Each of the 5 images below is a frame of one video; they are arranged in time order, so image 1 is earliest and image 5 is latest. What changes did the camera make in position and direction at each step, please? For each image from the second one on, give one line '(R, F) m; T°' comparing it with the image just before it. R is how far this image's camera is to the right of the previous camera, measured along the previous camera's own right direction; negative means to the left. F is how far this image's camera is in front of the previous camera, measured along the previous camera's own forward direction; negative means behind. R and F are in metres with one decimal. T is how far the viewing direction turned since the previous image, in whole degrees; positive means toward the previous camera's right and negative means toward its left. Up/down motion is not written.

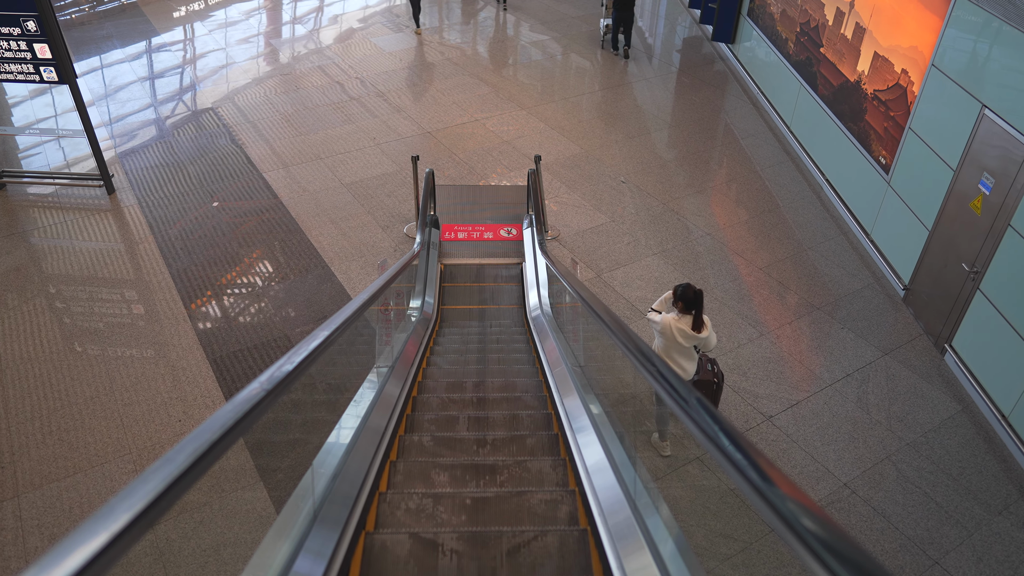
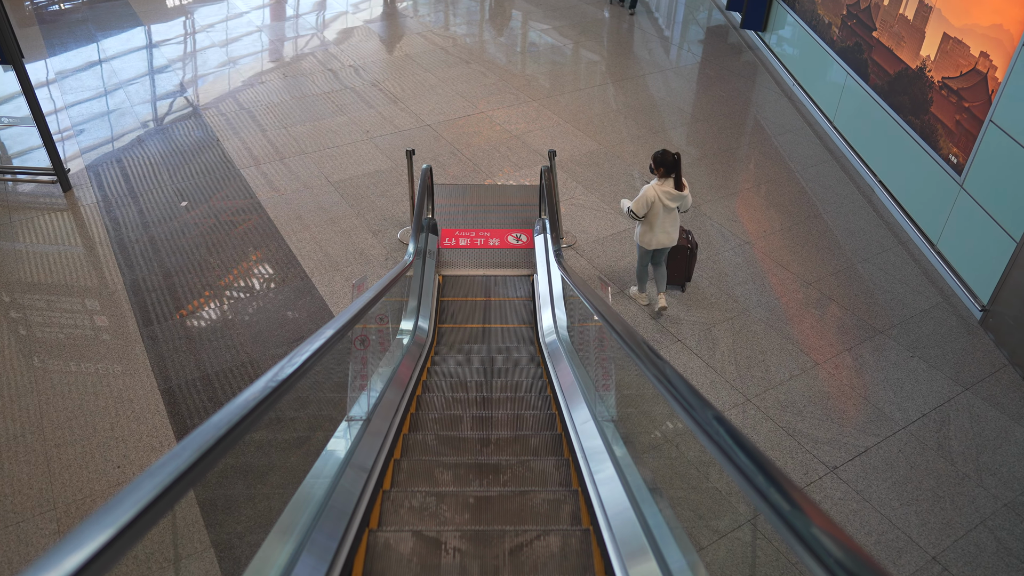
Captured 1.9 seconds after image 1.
(0.0, +0.9) m; 0°
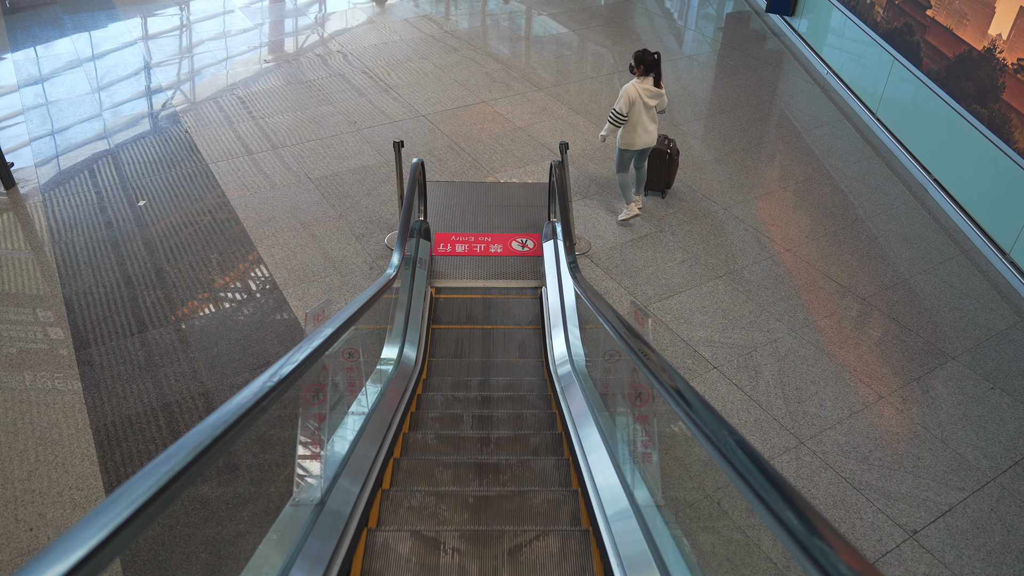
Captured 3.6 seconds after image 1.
(0.0, +0.8) m; 0°
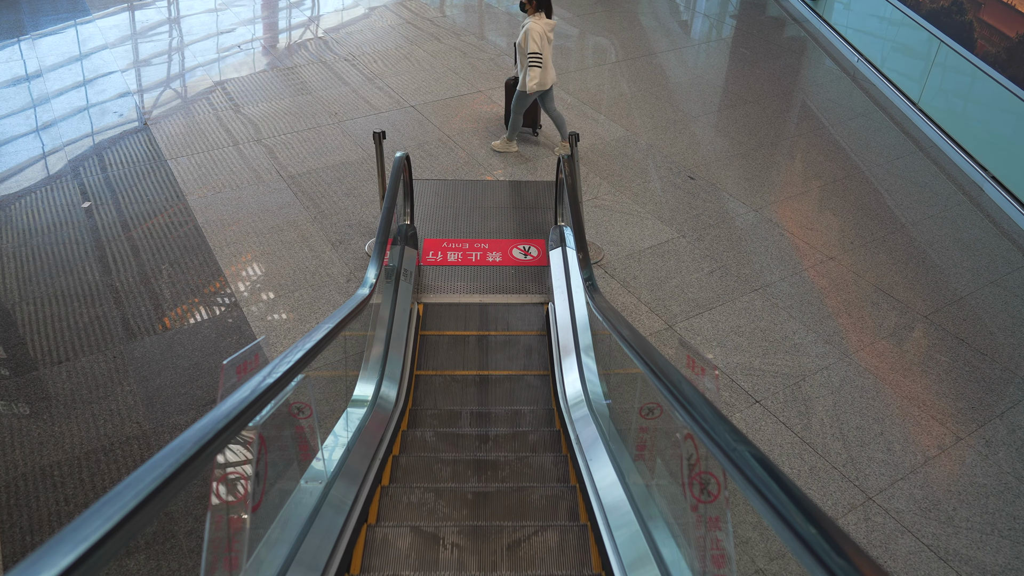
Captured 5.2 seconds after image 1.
(0.0, +0.7) m; 0°
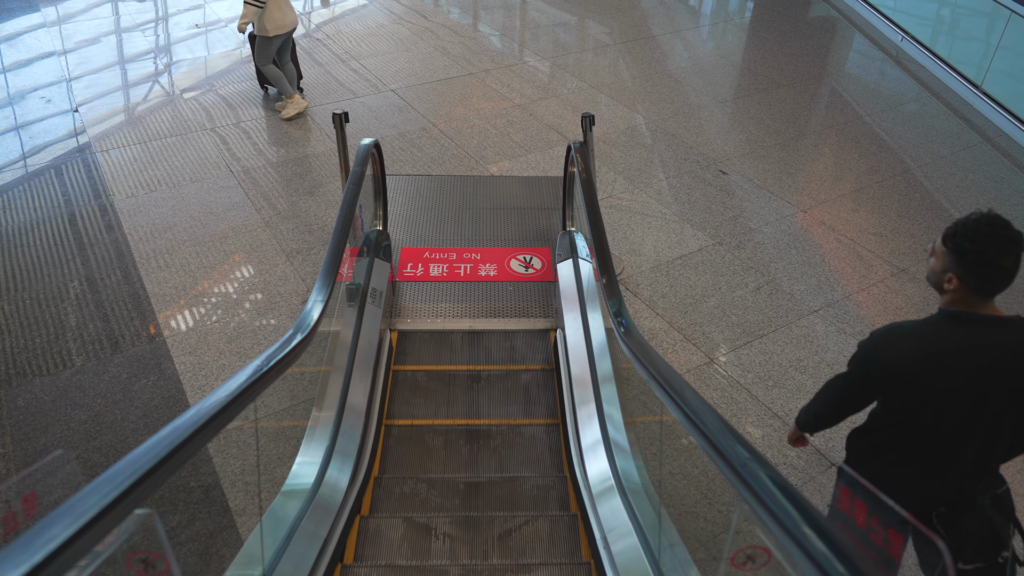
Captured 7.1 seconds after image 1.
(0.0, +0.9) m; 0°
